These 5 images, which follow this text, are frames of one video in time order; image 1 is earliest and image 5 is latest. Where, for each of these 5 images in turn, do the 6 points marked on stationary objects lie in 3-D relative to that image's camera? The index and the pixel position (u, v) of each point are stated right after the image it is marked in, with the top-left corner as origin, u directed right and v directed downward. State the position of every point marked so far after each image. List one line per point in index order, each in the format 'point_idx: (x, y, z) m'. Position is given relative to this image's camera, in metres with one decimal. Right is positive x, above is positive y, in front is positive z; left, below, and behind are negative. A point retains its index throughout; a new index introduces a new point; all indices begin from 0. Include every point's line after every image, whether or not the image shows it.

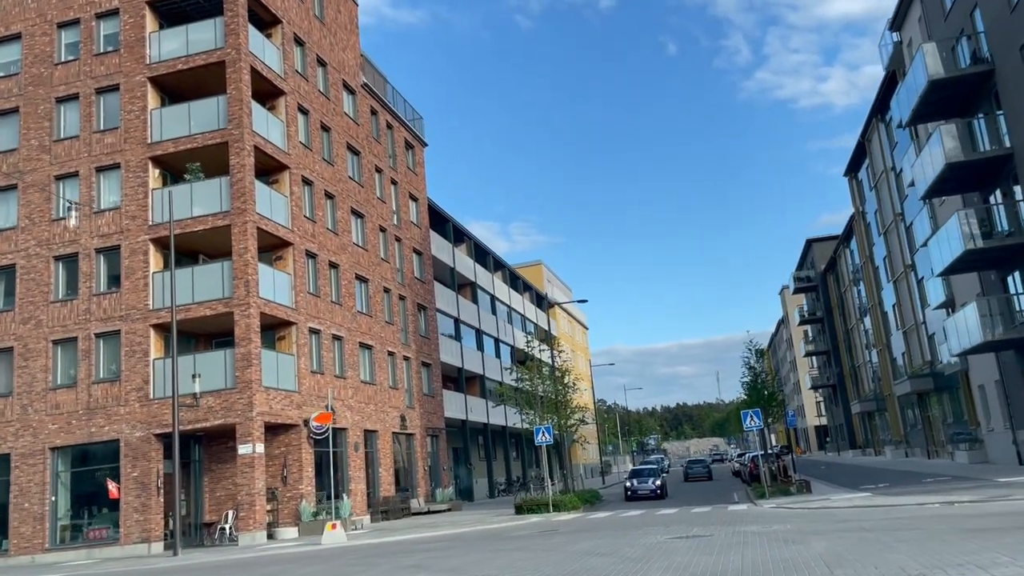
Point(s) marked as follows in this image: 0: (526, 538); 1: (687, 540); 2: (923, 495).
0: (+0.2, -4.6, +15.7) m
1: (+2.6, -3.7, +12.7) m
2: (+9.1, -4.6, +19.2) m
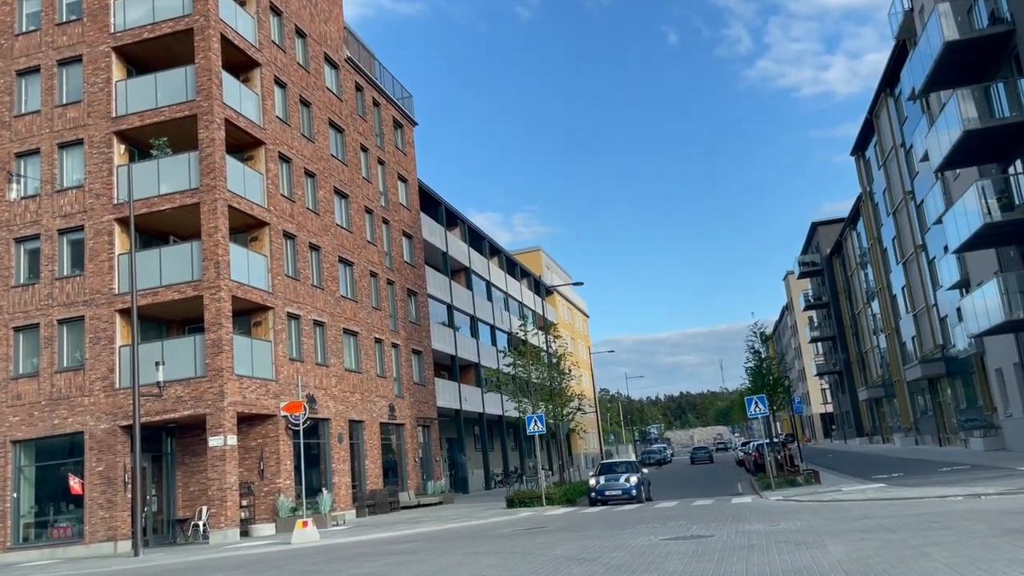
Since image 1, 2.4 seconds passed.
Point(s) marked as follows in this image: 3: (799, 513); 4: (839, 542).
0: (-0.1, -4.1, +14.3) m
1: (+2.2, -3.3, +11.2) m
2: (+8.8, -4.1, +17.7) m
3: (+5.0, -3.9, +14.8) m
4: (+3.7, -2.9, +9.8) m
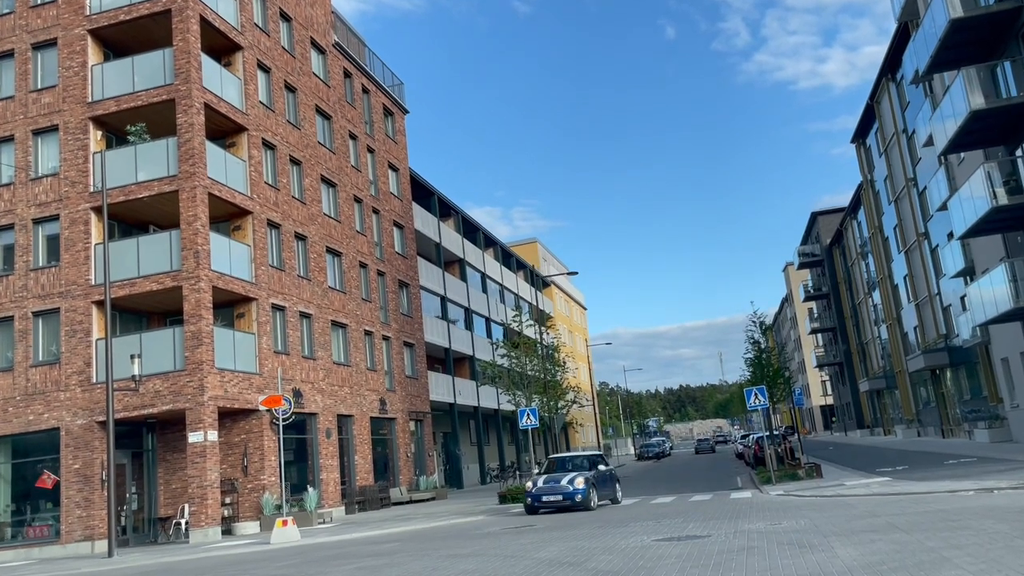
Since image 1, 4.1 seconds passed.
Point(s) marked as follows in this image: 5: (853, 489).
0: (-0.3, -3.9, +13.5) m
1: (+2.0, -3.1, +10.5) m
2: (+8.6, -3.8, +17.0) m
3: (+4.7, -3.6, +14.1) m
4: (+3.5, -2.7, +9.0) m
5: (+6.8, -4.0, +17.2) m
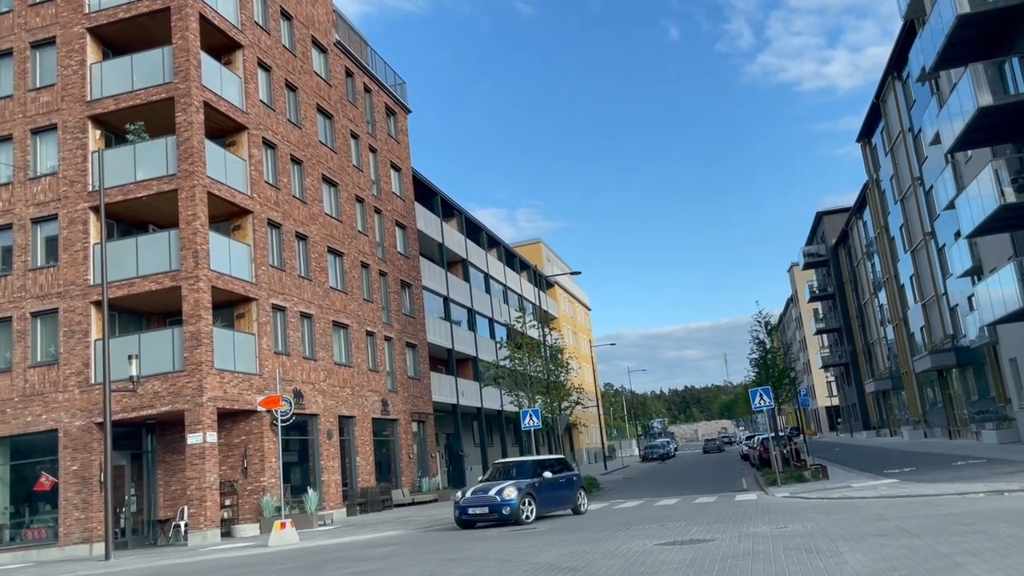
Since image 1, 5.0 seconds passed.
0: (-0.3, -3.9, +13.3) m
1: (+2.0, -3.1, +10.2) m
2: (+8.6, -3.7, +16.7) m
3: (+4.8, -3.6, +13.8) m
4: (+3.5, -2.6, +8.7) m
5: (+6.8, -4.0, +16.9) m
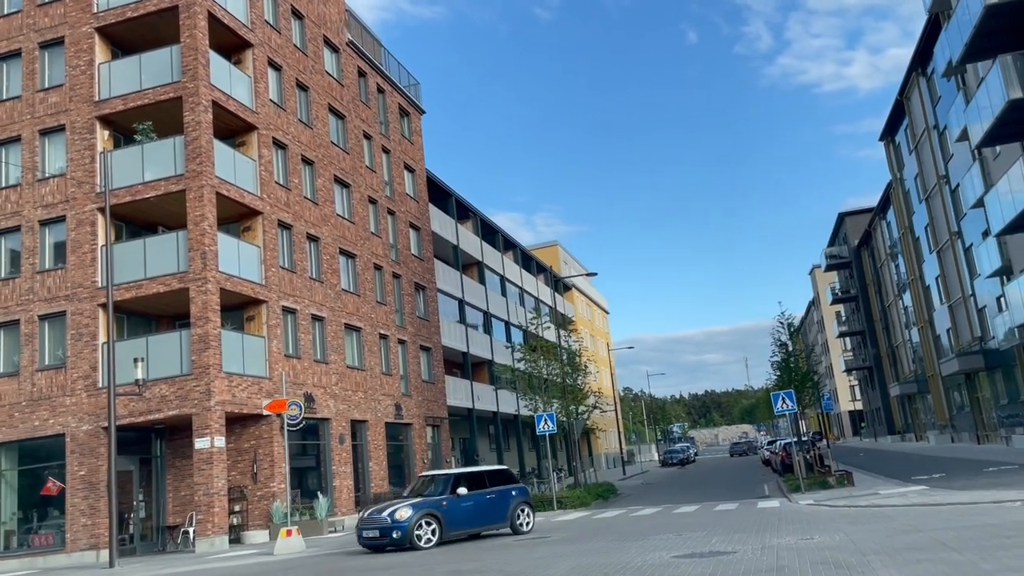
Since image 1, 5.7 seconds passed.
0: (-0.2, -3.9, +12.7) m
1: (+2.1, -3.0, +9.6) m
2: (+8.9, -3.7, +15.9) m
3: (+4.9, -3.5, +13.1) m
4: (+3.5, -2.6, +8.1) m
5: (+7.1, -3.9, +16.2) m
